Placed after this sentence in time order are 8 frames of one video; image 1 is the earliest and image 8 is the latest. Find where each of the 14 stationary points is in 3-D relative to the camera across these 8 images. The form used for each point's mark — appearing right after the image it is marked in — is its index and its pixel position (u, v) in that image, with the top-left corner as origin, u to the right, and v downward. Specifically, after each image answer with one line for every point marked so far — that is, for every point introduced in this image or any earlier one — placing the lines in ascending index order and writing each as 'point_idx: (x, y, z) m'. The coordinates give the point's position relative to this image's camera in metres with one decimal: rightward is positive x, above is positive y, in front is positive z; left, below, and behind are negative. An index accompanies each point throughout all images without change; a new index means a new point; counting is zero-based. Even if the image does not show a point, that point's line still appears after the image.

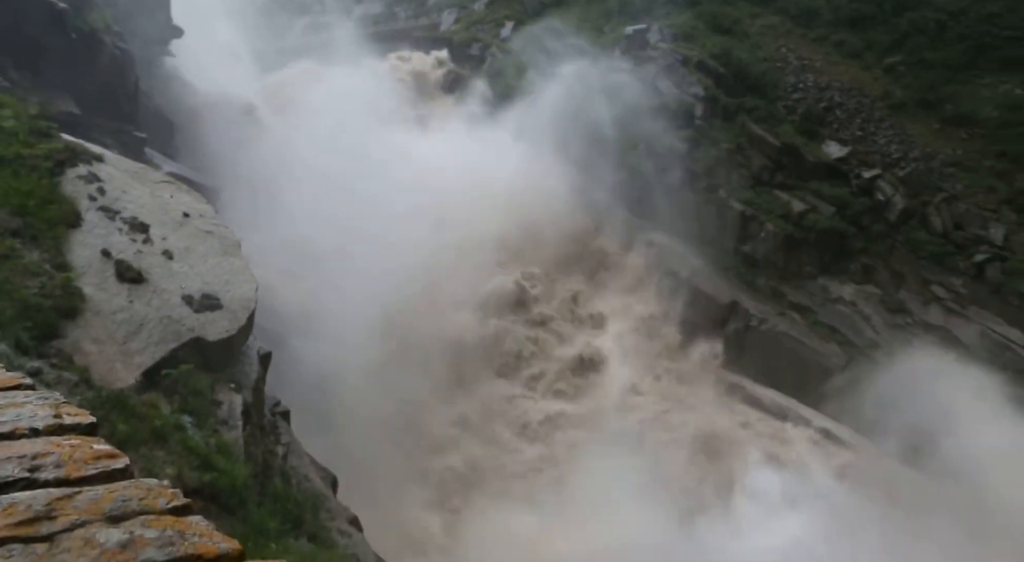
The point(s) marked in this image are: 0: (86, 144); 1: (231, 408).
0: (-4.7, +1.5, +6.5) m
1: (-2.4, -1.1, +4.8) m
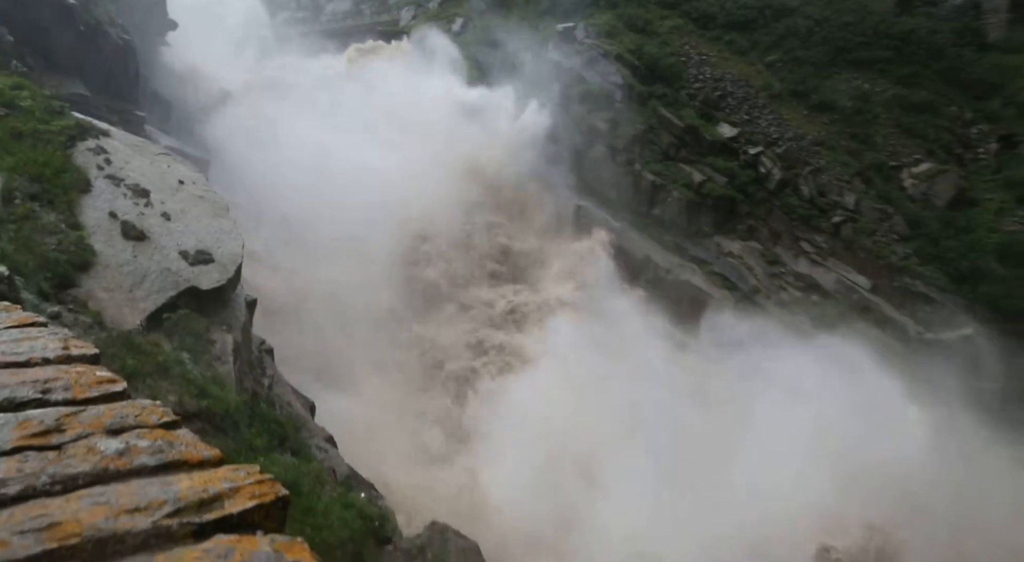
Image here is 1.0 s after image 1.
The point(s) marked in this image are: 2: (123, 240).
0: (-5.3, +2.0, +7.2) m
1: (-2.9, -0.7, +5.7) m
2: (-4.1, +0.4, +5.9) m
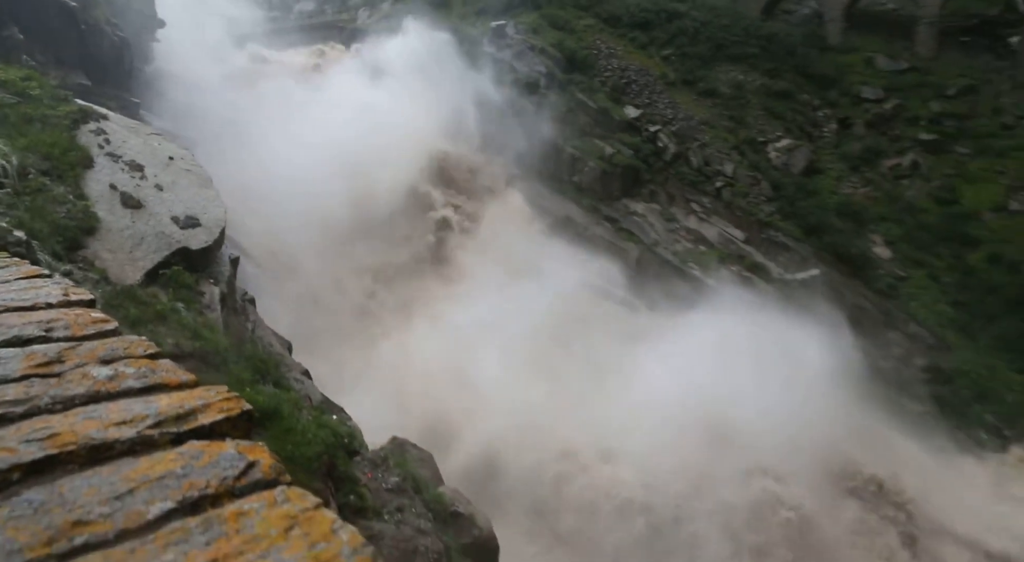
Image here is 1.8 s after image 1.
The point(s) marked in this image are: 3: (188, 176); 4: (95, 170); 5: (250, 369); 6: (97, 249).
0: (-6.1, +2.5, +8.1) m
1: (-3.7, -0.2, +6.9) m
2: (-4.8, +0.9, +6.9) m
3: (-4.6, +1.4, +7.9) m
4: (-5.3, +1.4, +7.1) m
5: (-3.0, -1.0, +6.5) m
6: (-4.7, +0.4, +6.4) m
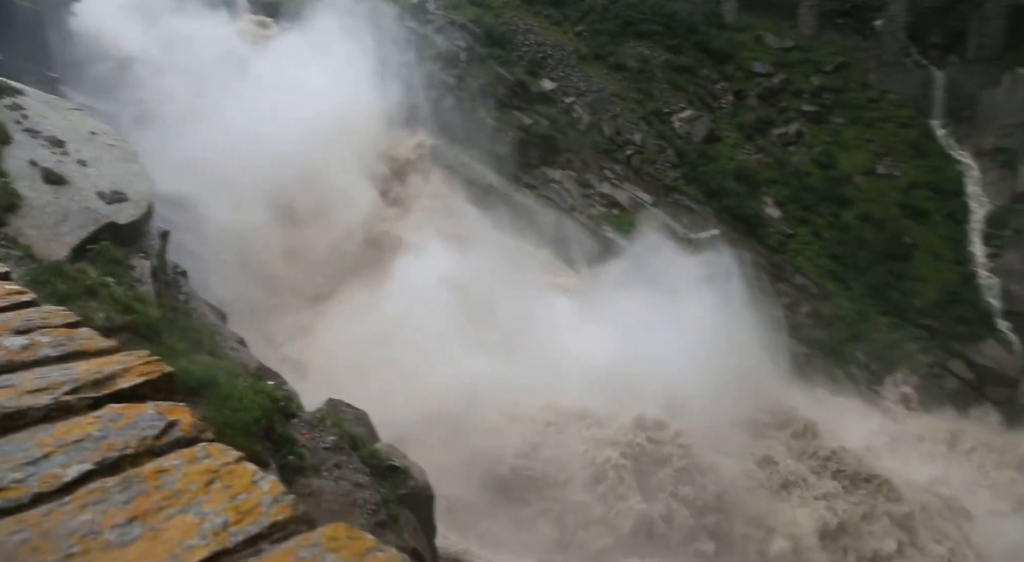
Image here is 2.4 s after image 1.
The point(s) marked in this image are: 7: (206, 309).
0: (-7.2, +2.8, +8.0) m
1: (-4.6, +0.1, +7.0) m
2: (-5.8, +1.2, +6.9) m
3: (-5.6, +1.8, +7.9) m
4: (-6.3, +1.7, +7.1) m
5: (-3.9, -0.7, +6.7) m
6: (-5.6, +0.7, +6.5) m
7: (-4.3, -0.4, +7.9) m
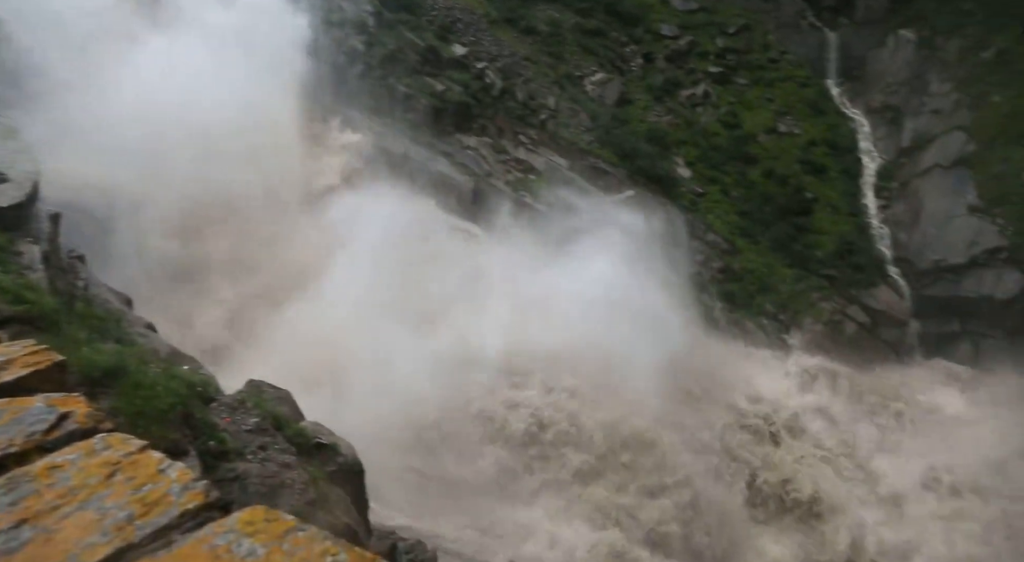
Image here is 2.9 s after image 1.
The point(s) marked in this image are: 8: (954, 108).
0: (-8.4, +2.9, +7.1) m
1: (-5.6, +0.3, +6.5) m
2: (-6.8, +1.3, +6.3) m
3: (-6.7, +1.9, +7.2) m
4: (-7.3, +1.8, +6.4) m
5: (-4.8, -0.5, +6.3) m
6: (-6.5, +0.7, +5.9) m
7: (-5.3, -0.2, +7.5) m
8: (+9.4, +3.8, +12.2) m
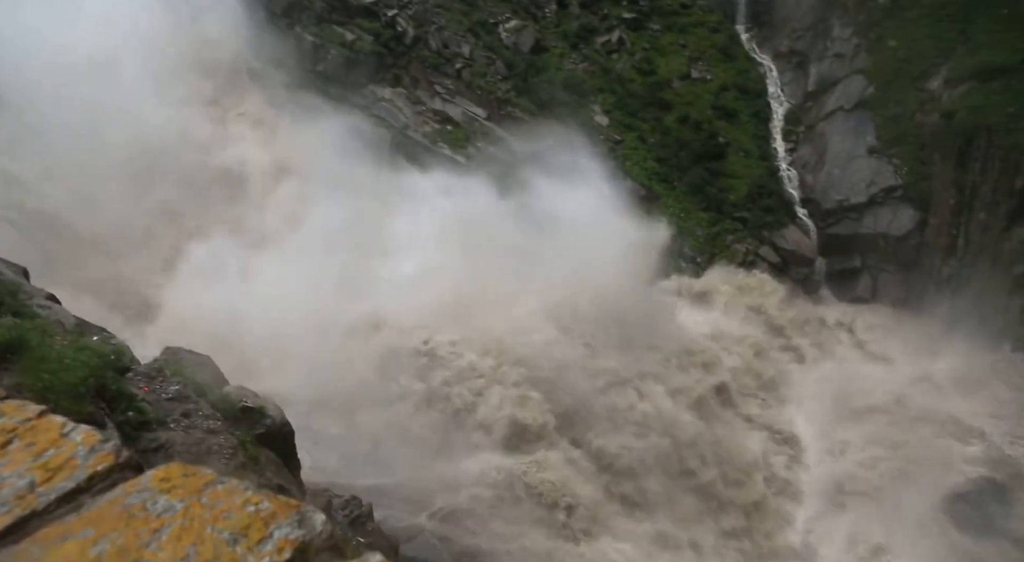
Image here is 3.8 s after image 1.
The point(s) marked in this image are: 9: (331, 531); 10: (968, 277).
0: (-9.4, +3.1, +6.2) m
1: (-6.5, +0.6, +6.0) m
2: (-7.7, +1.5, +5.6) m
3: (-7.8, +2.2, +6.5) m
4: (-8.3, +2.0, +5.6) m
5: (-5.7, -0.2, +5.9) m
6: (-7.4, +1.0, +5.2) m
7: (-6.3, +0.2, +7.0) m
8: (+7.8, +5.1, +12.7) m
9: (-0.9, -1.2, +2.7) m
10: (+8.0, +0.2, +10.0) m
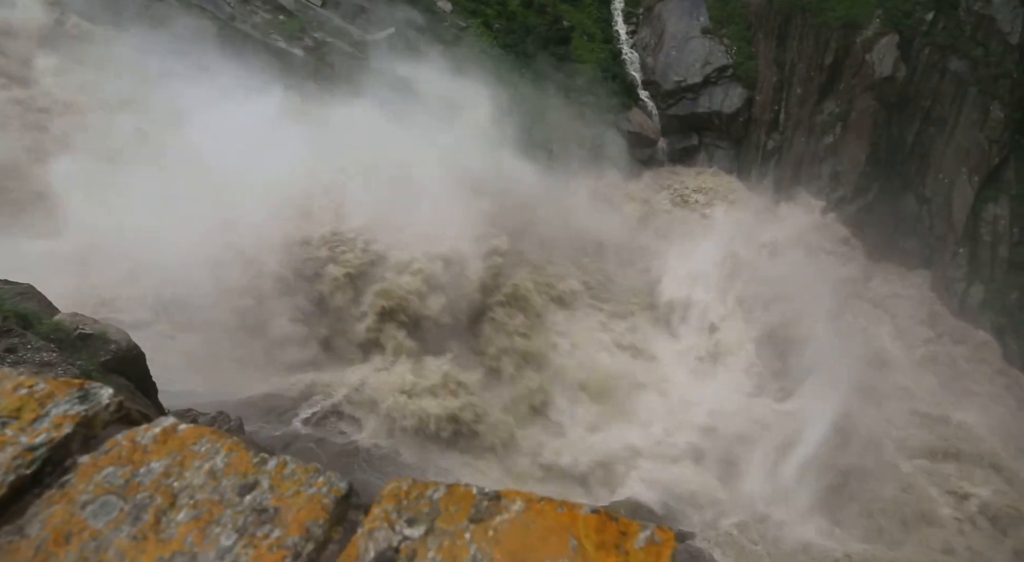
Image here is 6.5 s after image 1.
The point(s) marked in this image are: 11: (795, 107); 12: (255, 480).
0: (-11.2, +3.3, +4.1) m
1: (-8.0, +1.1, +4.7) m
2: (-9.3, +1.8, +4.0) m
3: (-9.5, +2.6, +4.8) m
4: (-9.9, +2.3, +3.8) m
5: (-7.2, +0.4, +4.8) m
6: (-8.9, +1.3, +3.7) m
7: (-8.0, +0.8, +5.8) m
8: (+4.5, +7.7, +12.9) m
9: (-1.8, -0.6, +2.6) m
10: (+5.5, +2.5, +11.0) m
11: (+5.5, +3.3, +10.9) m
12: (-1.0, -0.8, +2.3) m
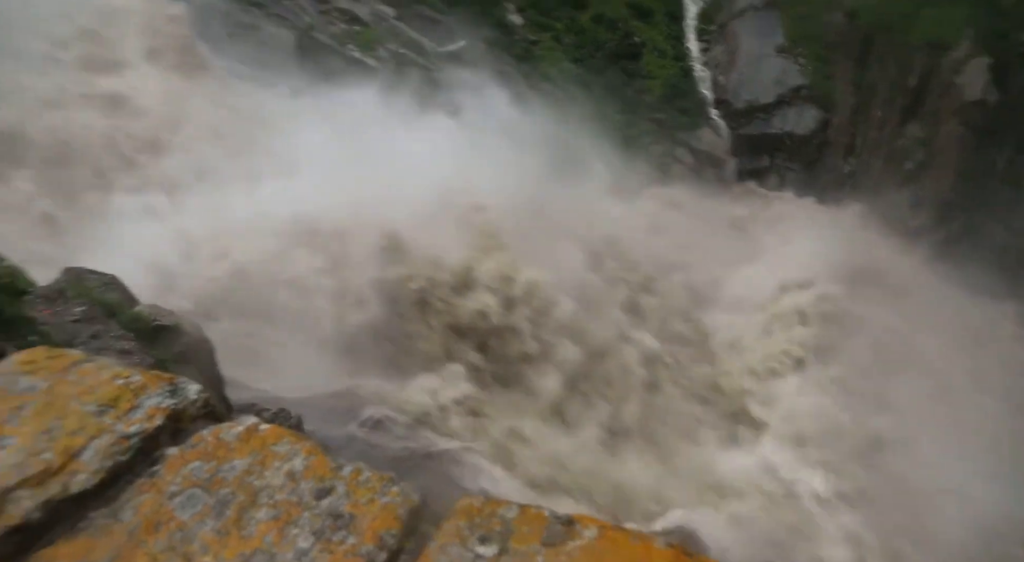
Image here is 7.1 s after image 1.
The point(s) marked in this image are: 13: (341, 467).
0: (-10.5, +3.7, +5.0) m
1: (-7.4, +1.4, +5.3) m
2: (-8.6, +2.2, +4.8) m
3: (-8.8, +3.0, +5.5) m
4: (-9.2, +2.6, +4.7) m
5: (-6.6, +0.6, +5.4) m
6: (-8.3, +1.6, +4.5) m
7: (-7.3, +1.1, +6.4) m
8: (+6.1, +7.2, +12.6) m
9: (-1.5, -0.6, +2.7) m
10: (+6.6, +2.0, +10.5) m
11: (+6.7, +2.7, +10.5) m
12: (-0.7, -0.8, +2.3) m
13: (-0.7, -0.8, +2.4) m
